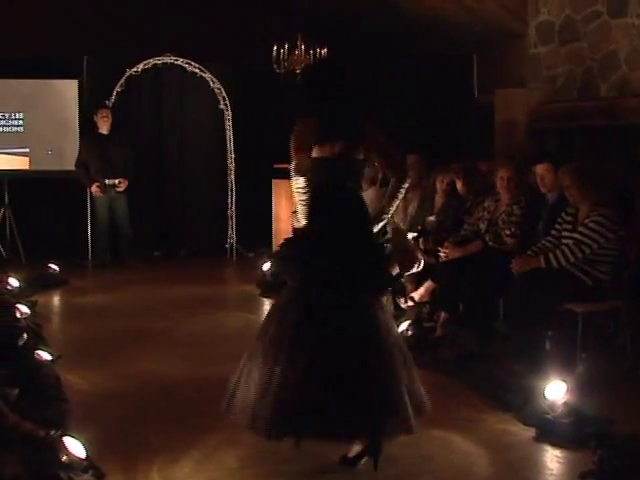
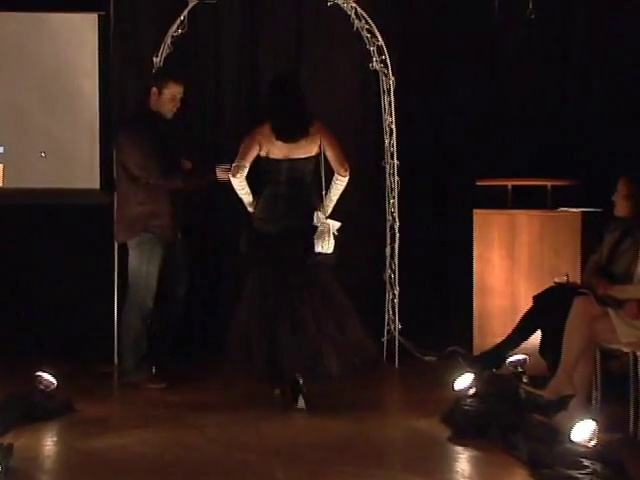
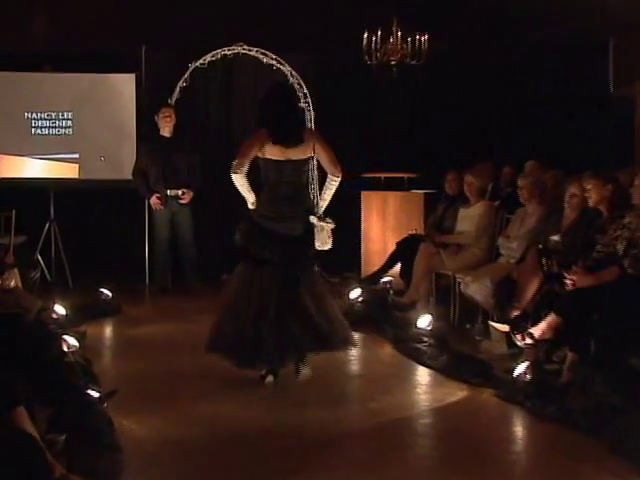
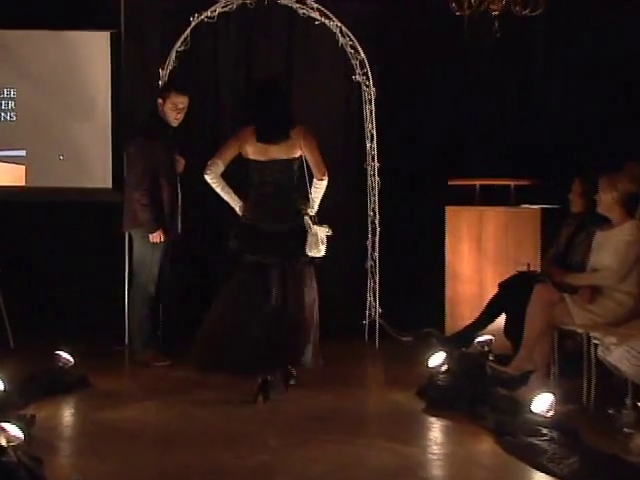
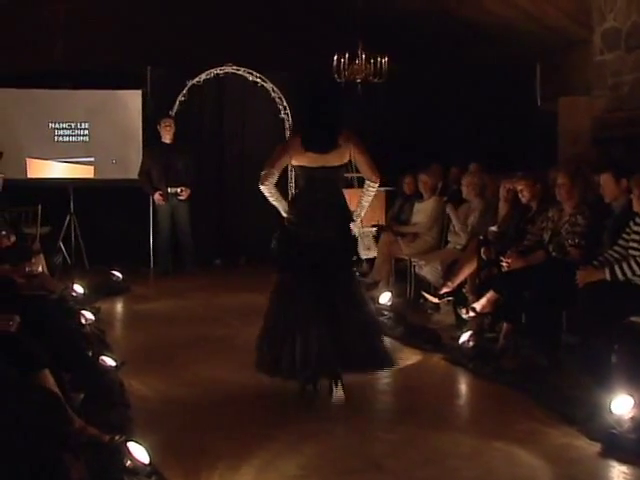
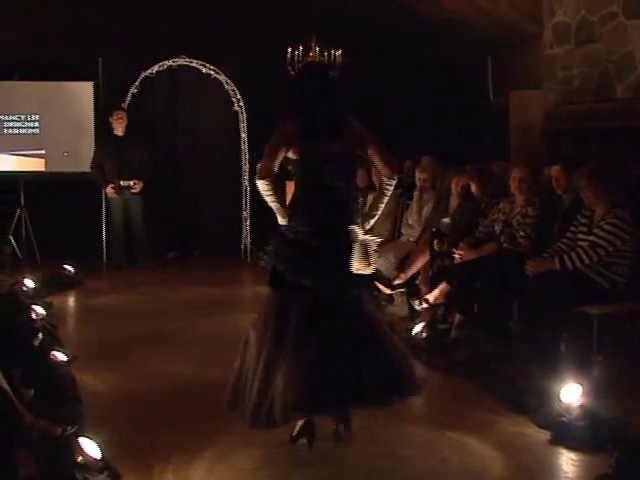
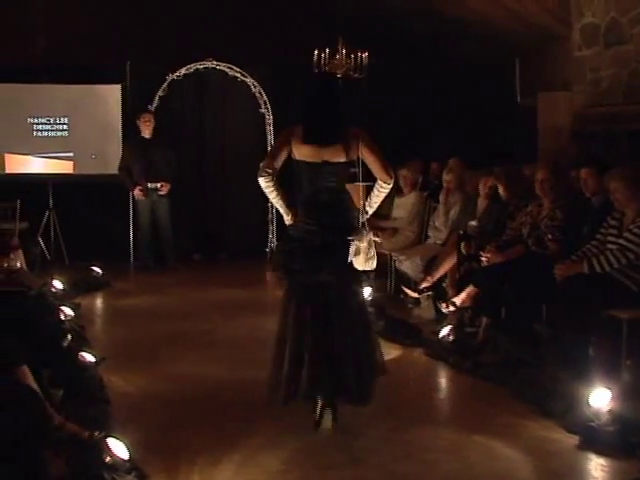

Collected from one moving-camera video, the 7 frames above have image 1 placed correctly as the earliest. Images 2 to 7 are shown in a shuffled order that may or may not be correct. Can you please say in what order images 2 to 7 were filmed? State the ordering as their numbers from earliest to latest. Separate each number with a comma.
6, 7, 5, 3, 4, 2
